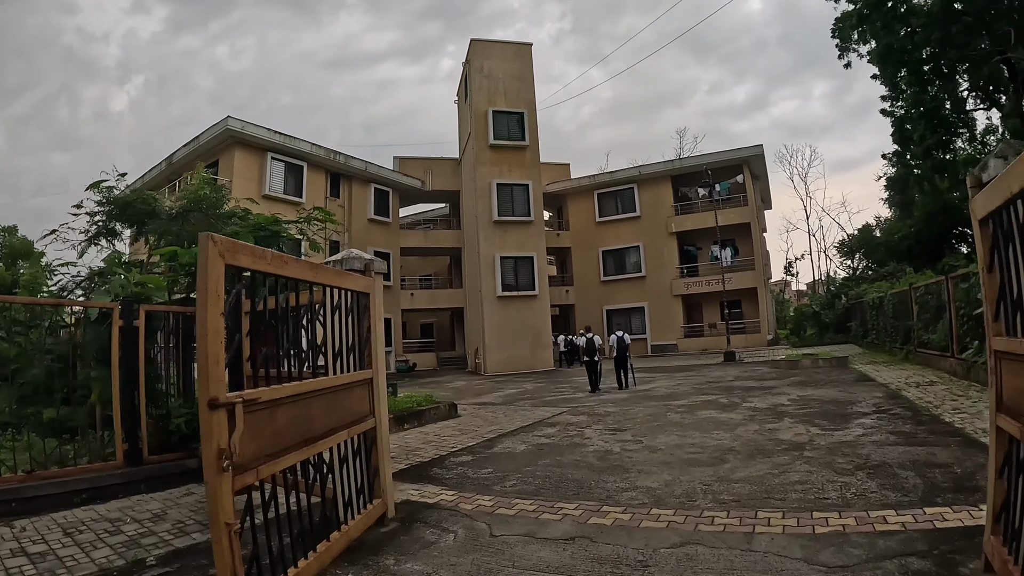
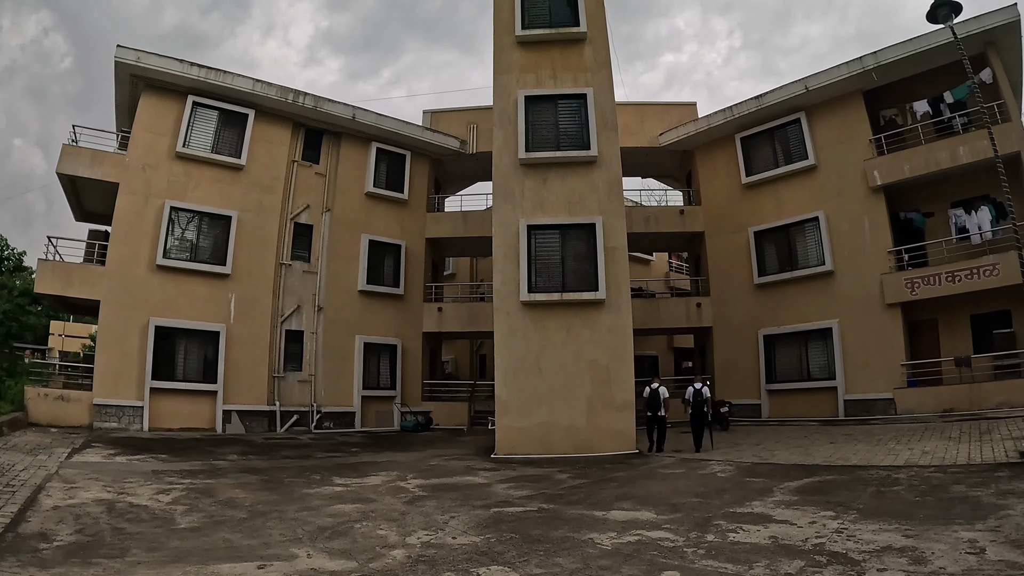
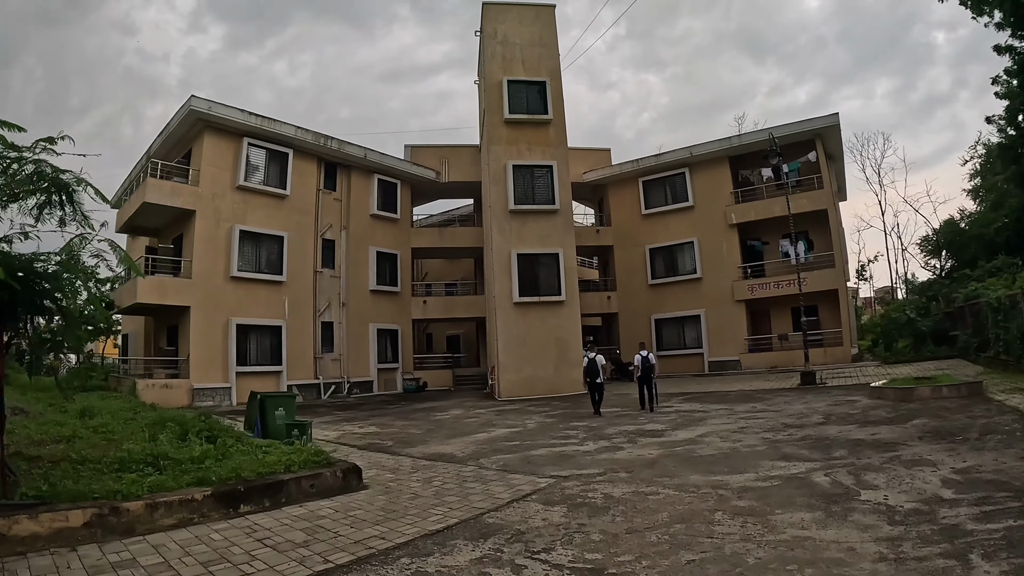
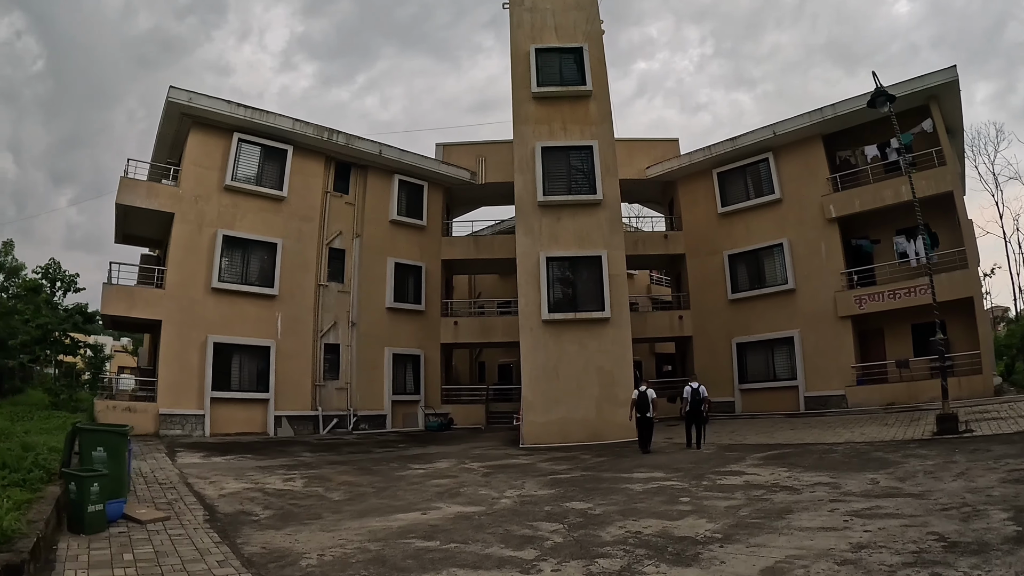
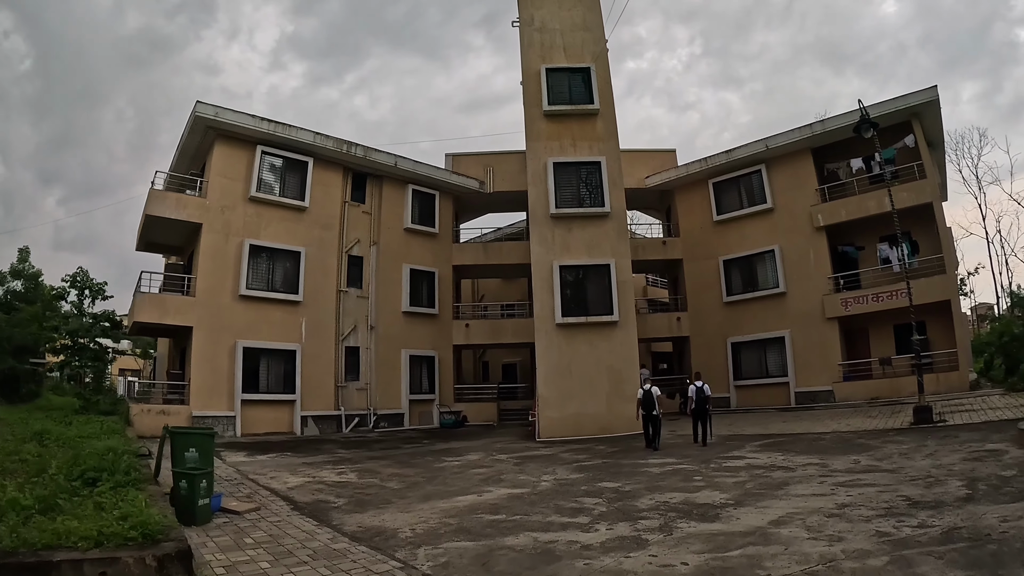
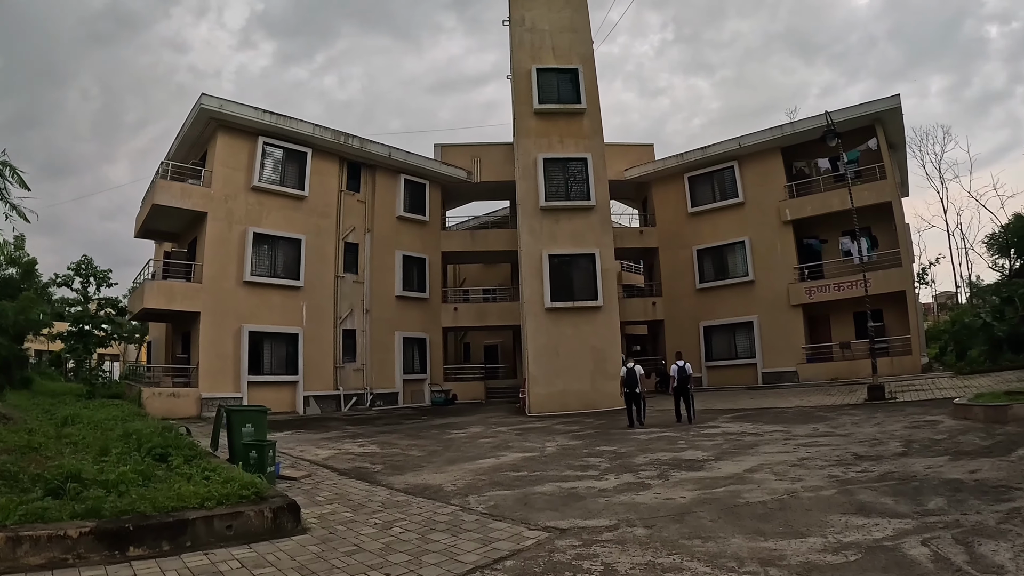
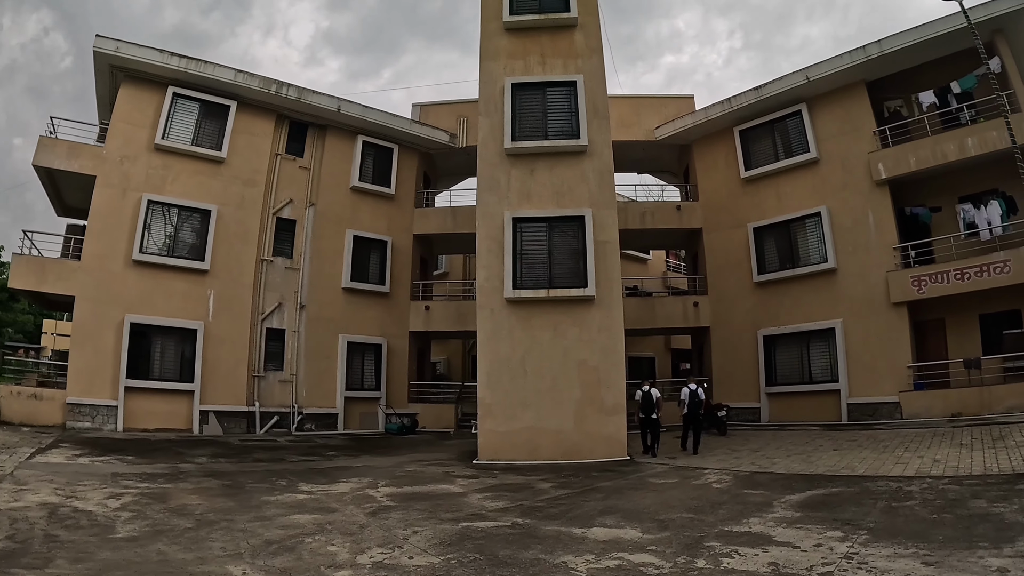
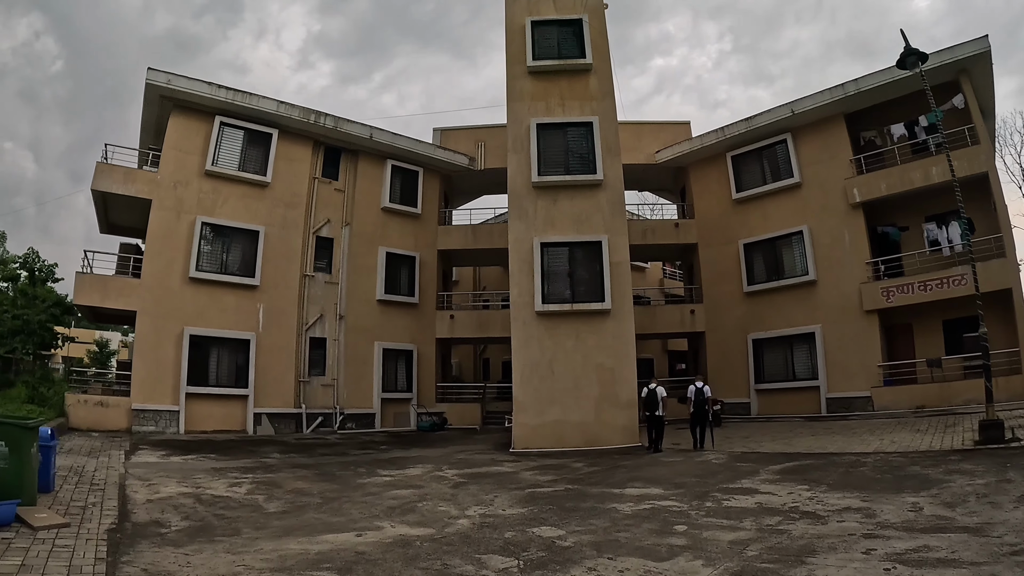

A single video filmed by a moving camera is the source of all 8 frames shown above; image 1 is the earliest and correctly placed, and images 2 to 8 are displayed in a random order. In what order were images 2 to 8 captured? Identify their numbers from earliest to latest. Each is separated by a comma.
3, 6, 5, 4, 8, 2, 7
